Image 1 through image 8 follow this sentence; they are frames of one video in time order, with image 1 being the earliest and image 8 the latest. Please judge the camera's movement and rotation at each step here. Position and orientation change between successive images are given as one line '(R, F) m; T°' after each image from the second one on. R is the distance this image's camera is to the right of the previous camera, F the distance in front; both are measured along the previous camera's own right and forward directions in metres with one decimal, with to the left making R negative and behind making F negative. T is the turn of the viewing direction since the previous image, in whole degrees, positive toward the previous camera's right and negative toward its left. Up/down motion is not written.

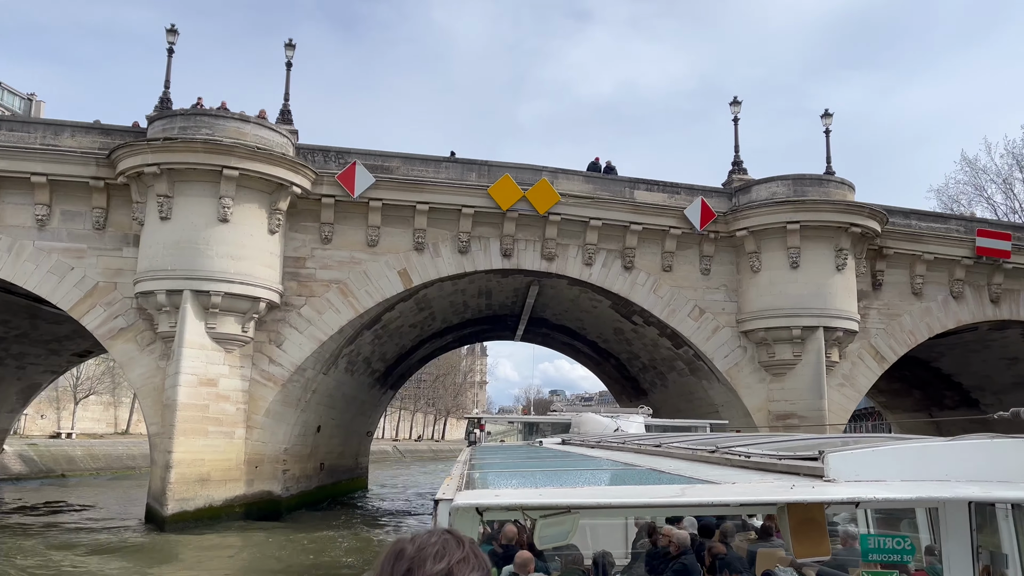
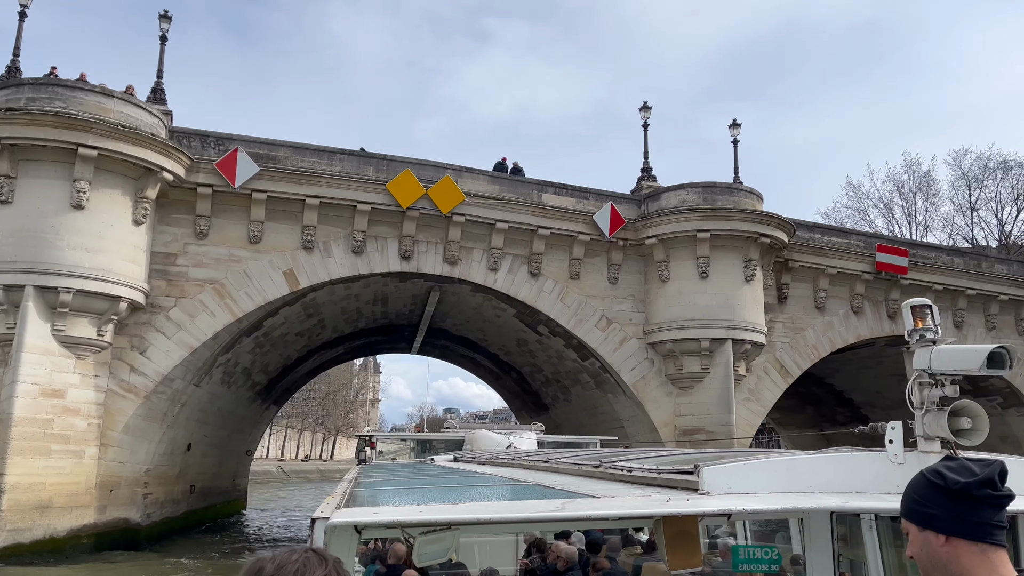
(-0.1, +1.1) m; +7°
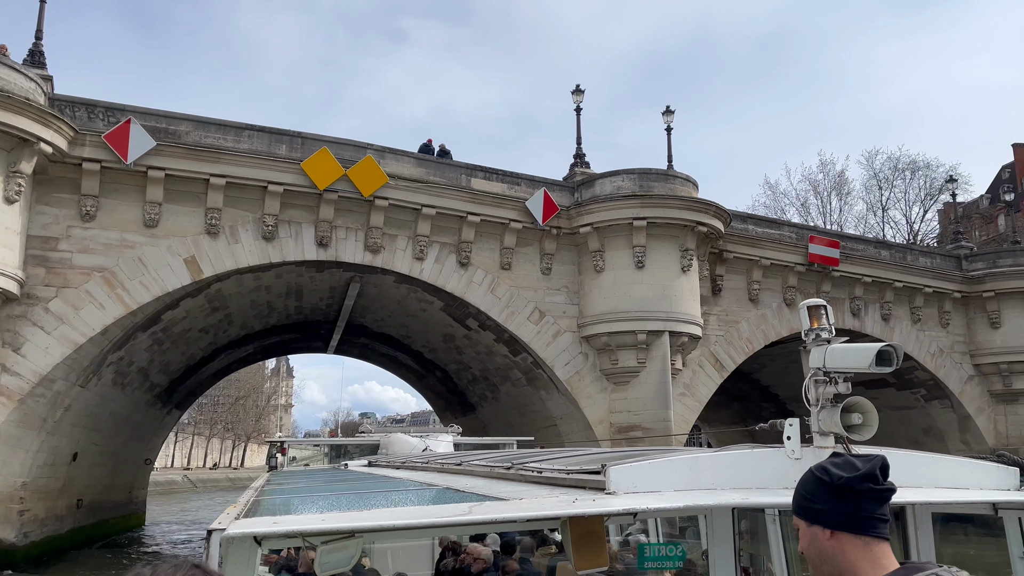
(-0.2, +1.0) m; +6°
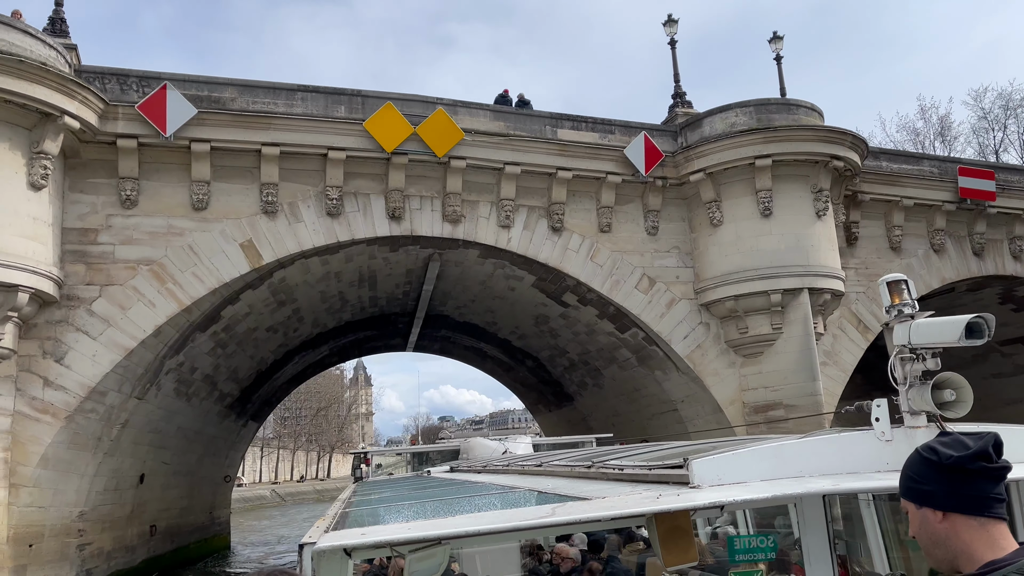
(-0.6, +2.0) m; -5°
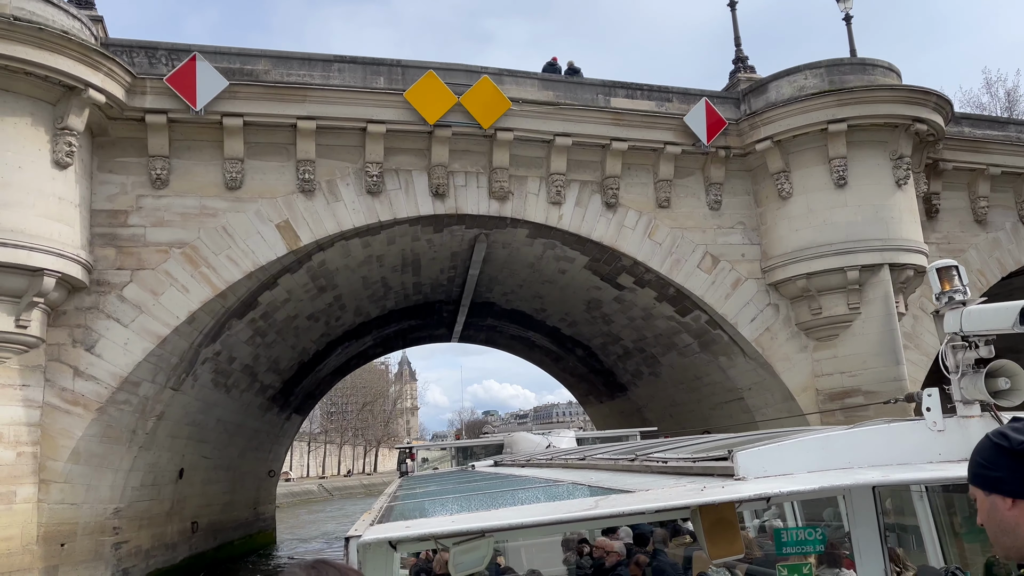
(-0.2, +0.8) m; -3°
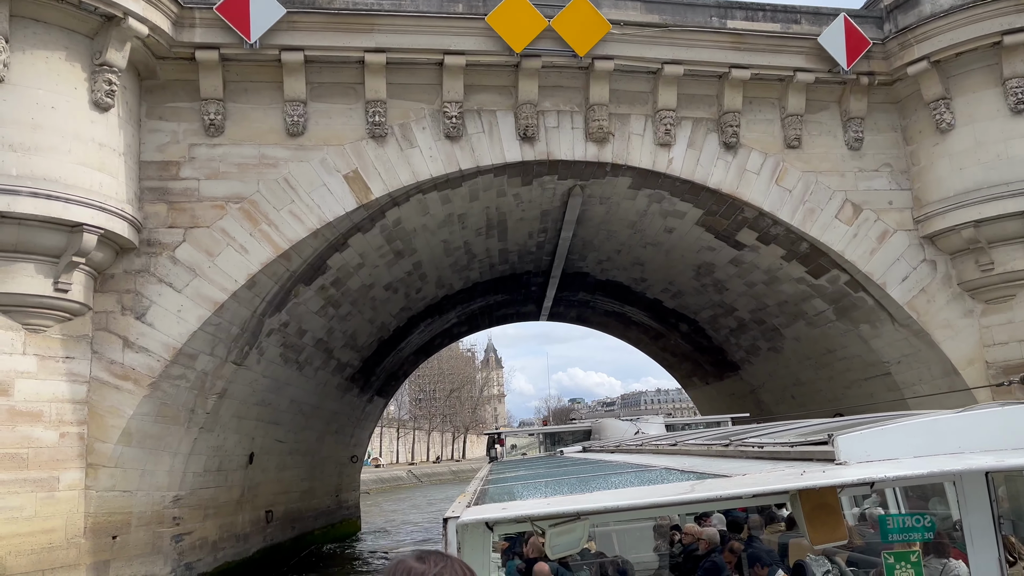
(-0.2, +1.5) m; -6°
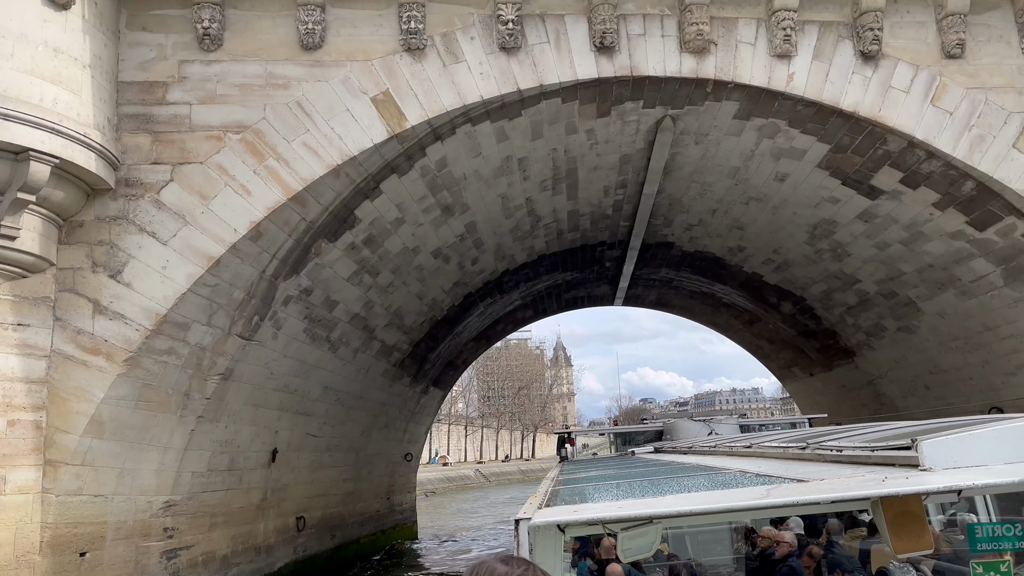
(-0.1, +2.0) m; -5°
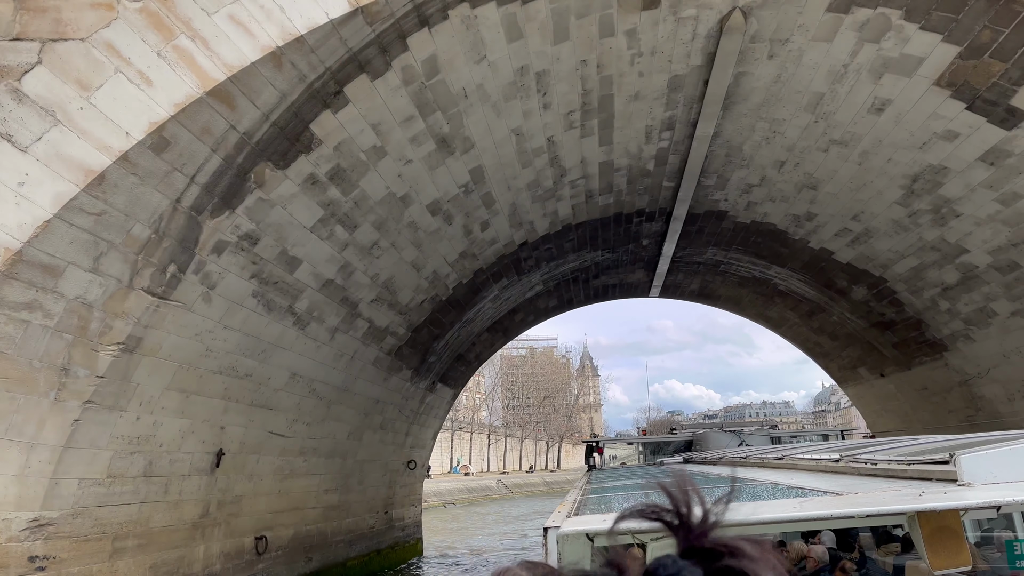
(+0.1, +2.1) m; -2°
